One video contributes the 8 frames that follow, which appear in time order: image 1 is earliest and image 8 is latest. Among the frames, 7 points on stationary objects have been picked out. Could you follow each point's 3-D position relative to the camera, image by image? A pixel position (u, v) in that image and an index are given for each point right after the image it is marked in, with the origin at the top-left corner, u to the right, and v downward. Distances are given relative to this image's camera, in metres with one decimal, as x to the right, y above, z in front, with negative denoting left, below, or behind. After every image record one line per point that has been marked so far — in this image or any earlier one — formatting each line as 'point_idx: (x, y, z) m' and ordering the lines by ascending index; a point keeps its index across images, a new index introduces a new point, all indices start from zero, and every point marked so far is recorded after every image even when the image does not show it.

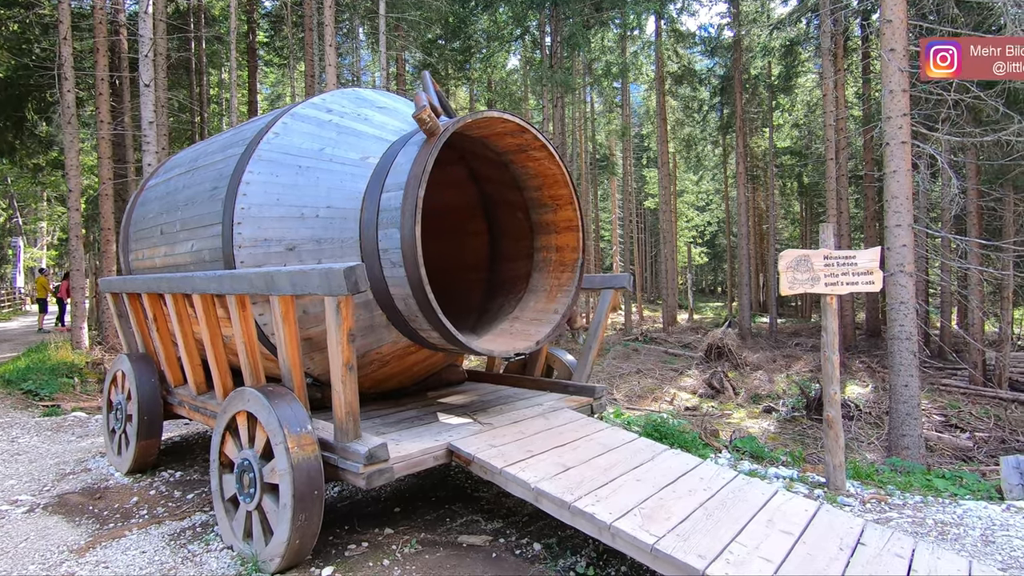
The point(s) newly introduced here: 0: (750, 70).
0: (+8.6, +7.7, +19.3) m
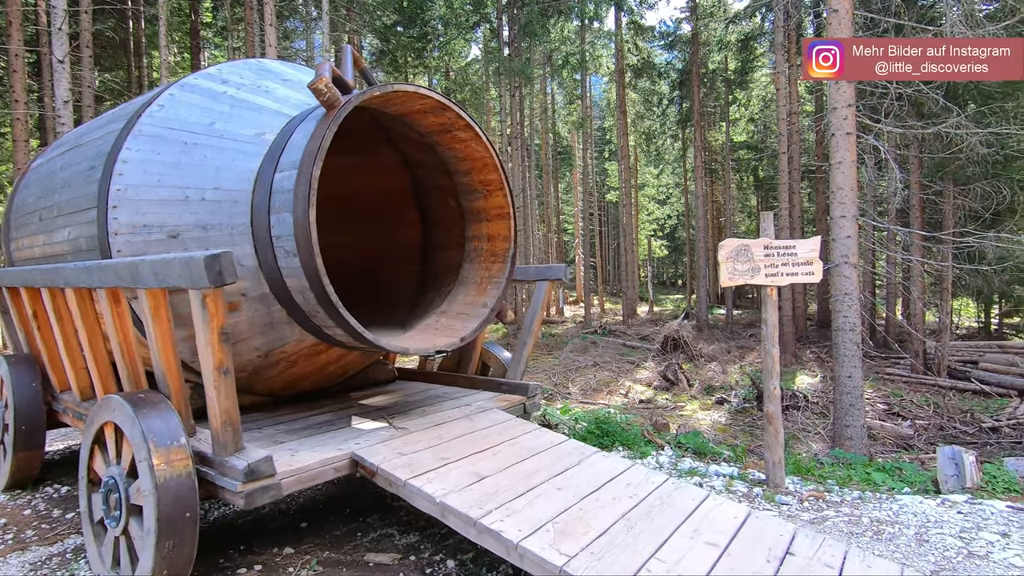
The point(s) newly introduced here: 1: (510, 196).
0: (+7.1, +8.0, +19.5) m
1: (0.0, +0.5, +3.2) m
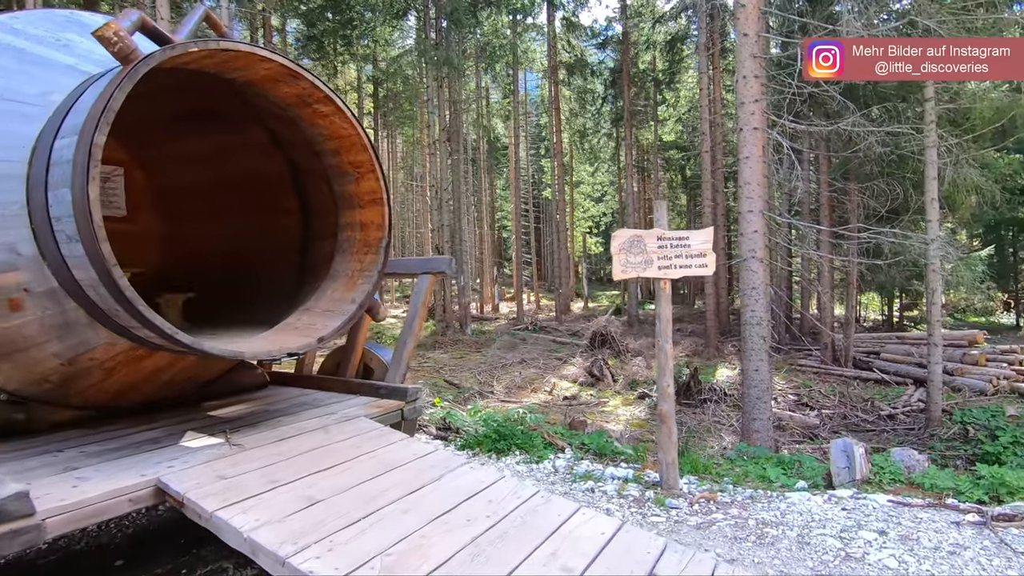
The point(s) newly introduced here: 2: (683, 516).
0: (+4.6, +8.1, +19.8) m
1: (-0.7, +0.6, +2.9) m
2: (+0.9, -1.2, +2.8) m
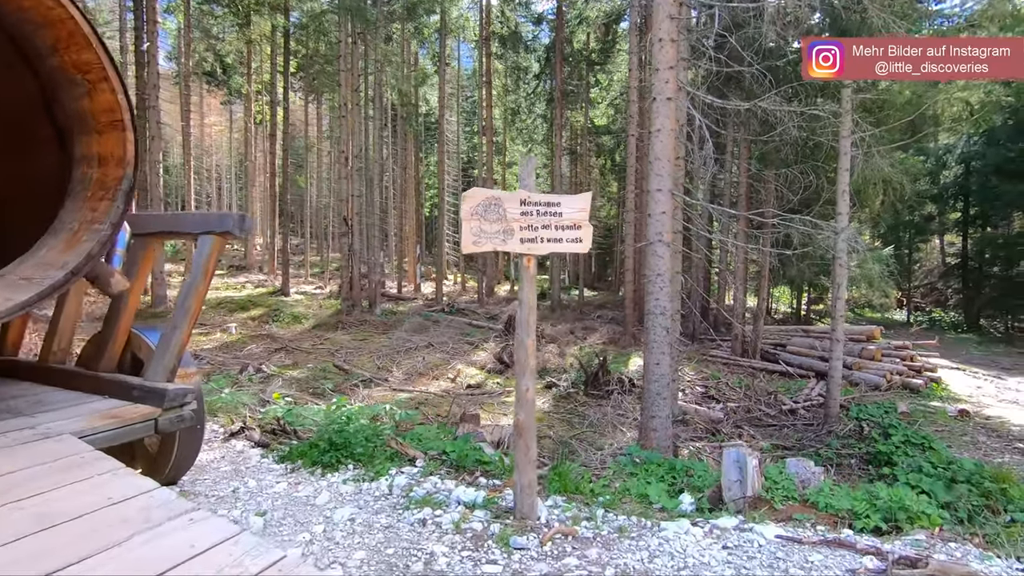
0: (+2.1, +8.7, +19.2) m
1: (-1.4, +0.7, +2.0) m
2: (+0.1, -1.1, +2.1) m
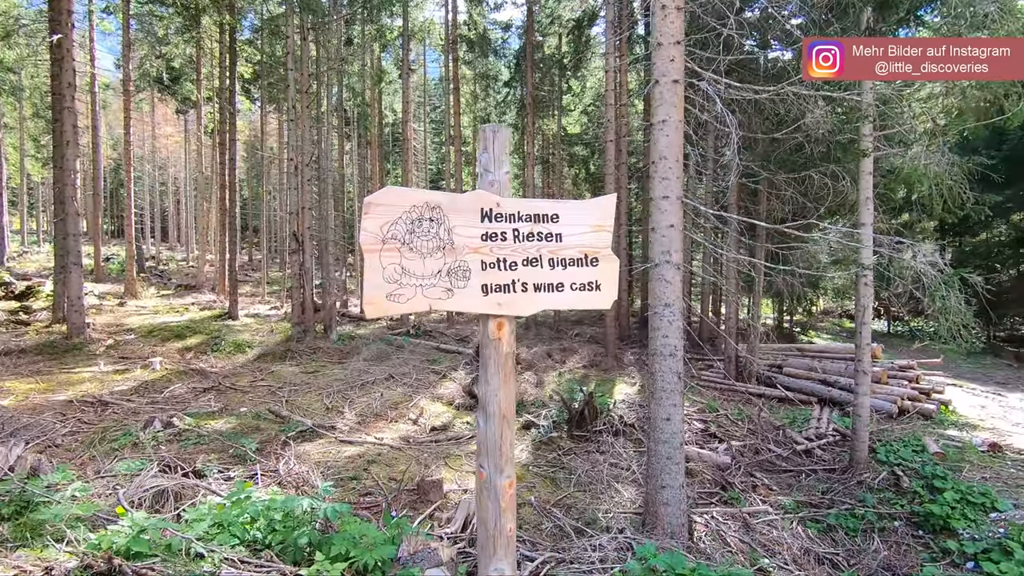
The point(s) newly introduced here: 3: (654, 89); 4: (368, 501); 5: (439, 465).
0: (+1.0, +8.1, +18.3) m
1: (-1.5, +0.5, +0.7) m
2: (0.0, -1.3, +0.9) m
3: (+1.1, +1.5, +4.2) m
4: (-1.3, -1.9, +4.7) m
5: (-0.8, -1.9, +5.8) m
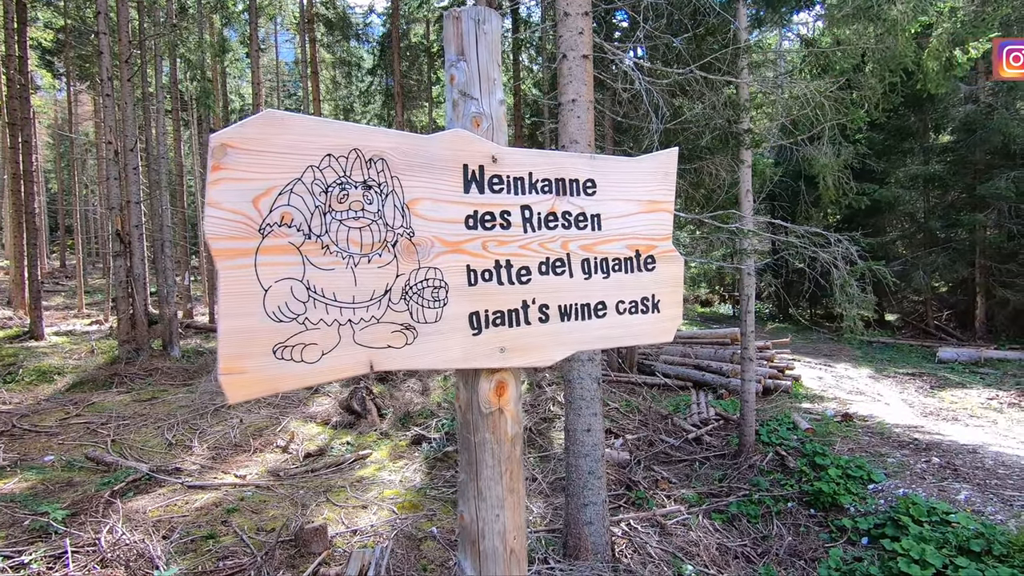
0: (-3.3, +8.2, +17.3) m
1: (-1.4, +0.4, -0.2) m
2: (+0.1, -1.3, +0.3) m
3: (+0.3, +1.5, +3.7) m
4: (-1.9, -1.9, +3.7) m
5: (-1.8, -1.9, +4.9) m
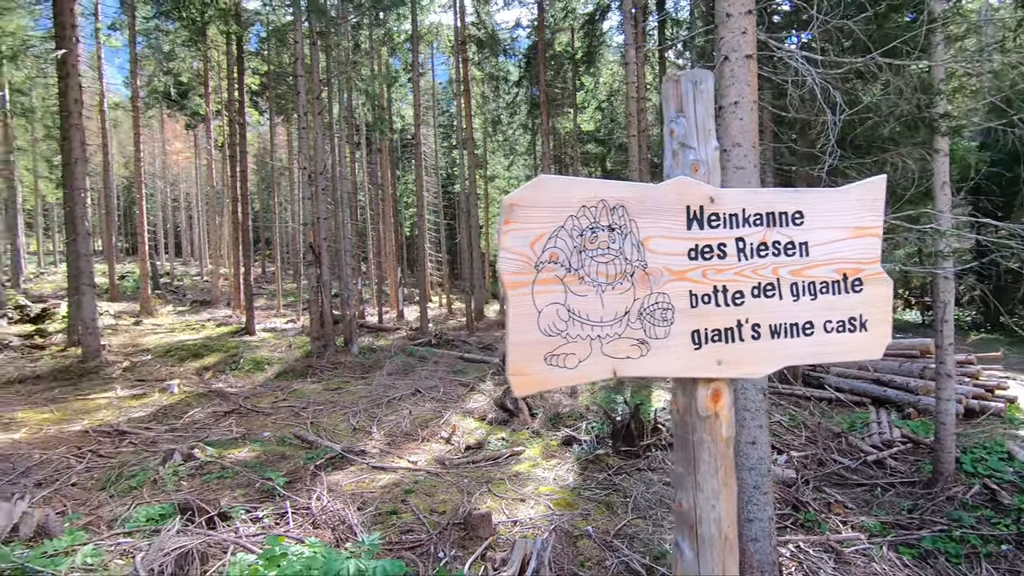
0: (+1.4, +8.0, +17.8) m
1: (-1.2, +0.4, +0.3) m
2: (+0.4, -1.4, +0.4) m
3: (+1.4, +1.5, +3.6) m
4: (-0.8, -2.0, +4.2) m
5: (-0.3, -2.0, +5.3) m
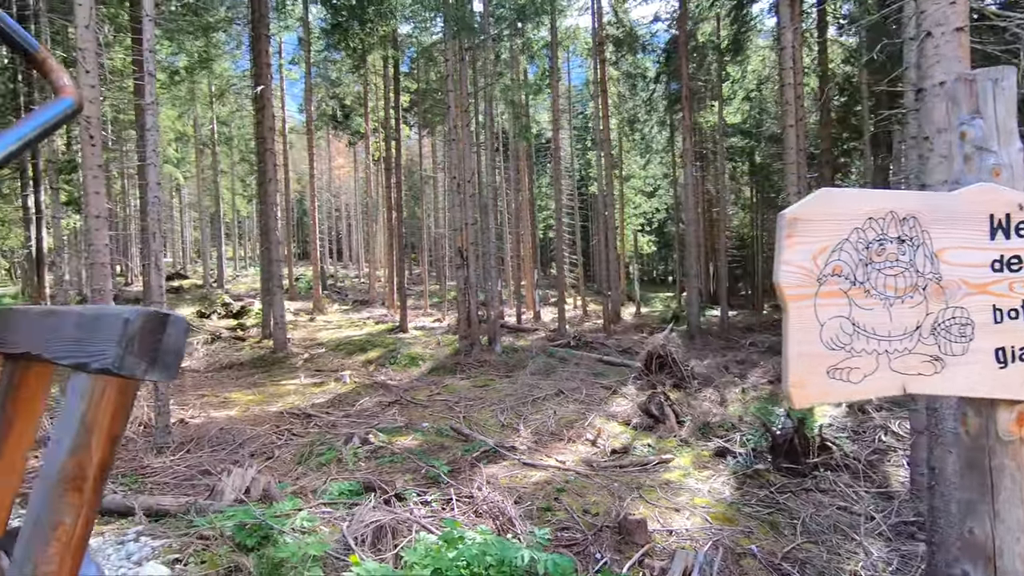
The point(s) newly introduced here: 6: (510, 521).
0: (+5.9, +8.0, +17.0) m
1: (-0.9, +0.4, +0.6) m
2: (+0.7, -1.4, +0.3) m
3: (+2.5, +1.5, +3.2) m
4: (+0.4, -2.0, +4.3) m
5: (+1.2, -2.0, +5.3) m
6: (0.0, -1.9, +4.4) m
